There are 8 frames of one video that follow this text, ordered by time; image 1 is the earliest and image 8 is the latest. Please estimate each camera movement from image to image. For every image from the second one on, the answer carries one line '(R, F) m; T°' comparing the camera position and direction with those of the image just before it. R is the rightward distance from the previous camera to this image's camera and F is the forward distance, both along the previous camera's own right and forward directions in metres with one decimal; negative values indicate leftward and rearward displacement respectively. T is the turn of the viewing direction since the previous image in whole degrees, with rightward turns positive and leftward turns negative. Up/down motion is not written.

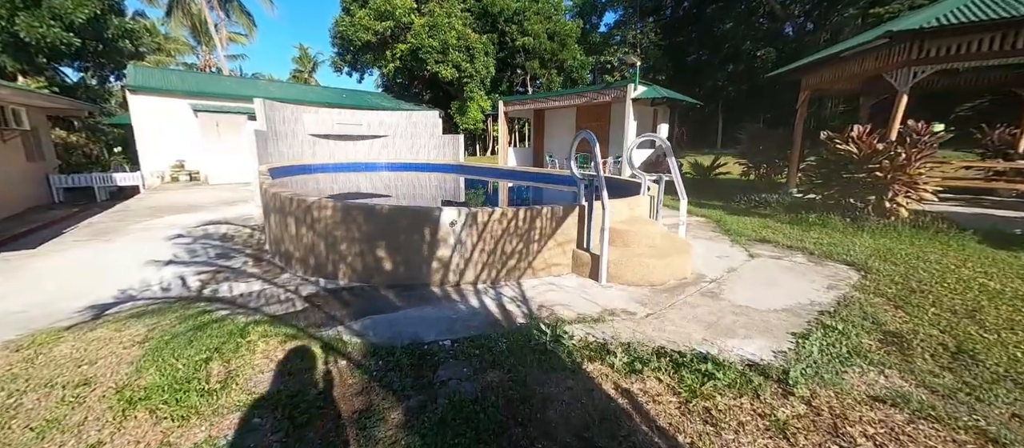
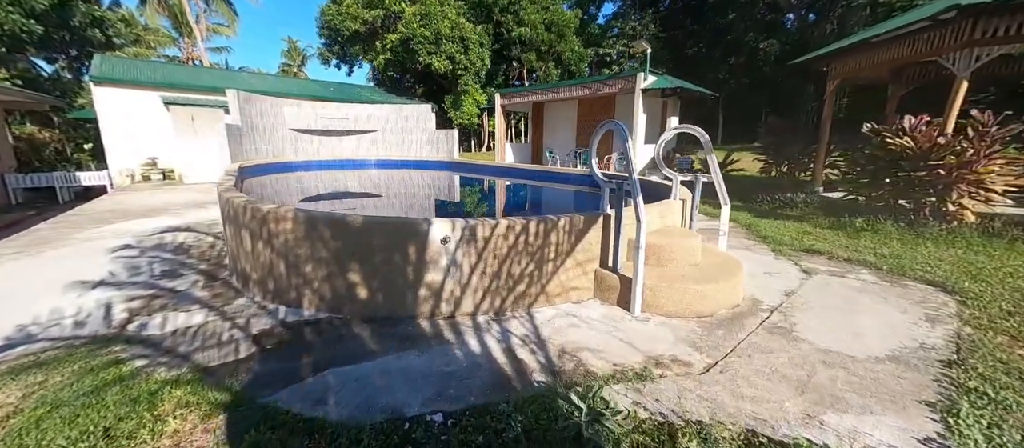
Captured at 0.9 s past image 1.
(-0.1, +0.6) m; +1°
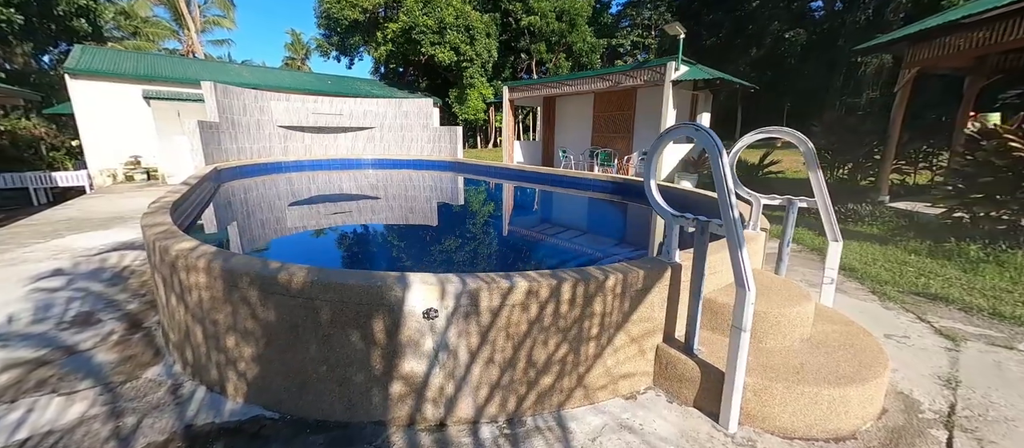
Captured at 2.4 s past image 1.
(-0.1, +0.8) m; -1°
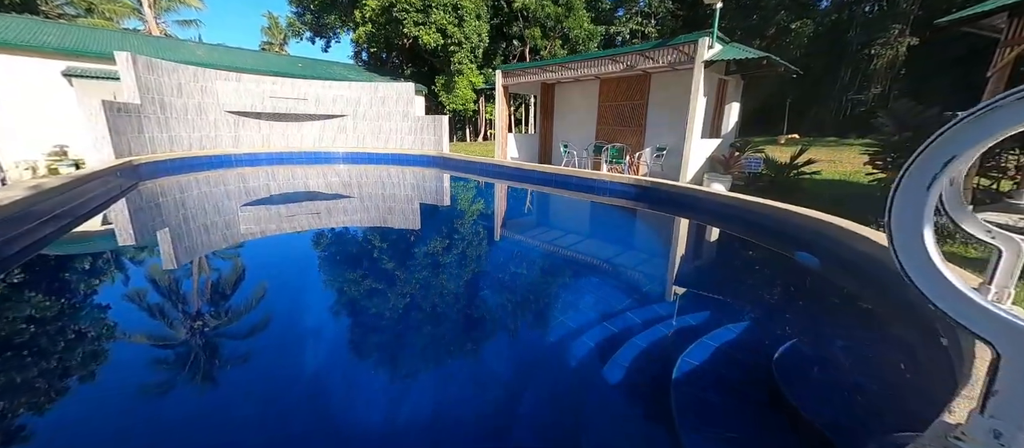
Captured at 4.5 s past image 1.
(-0.1, +1.0) m; +2°
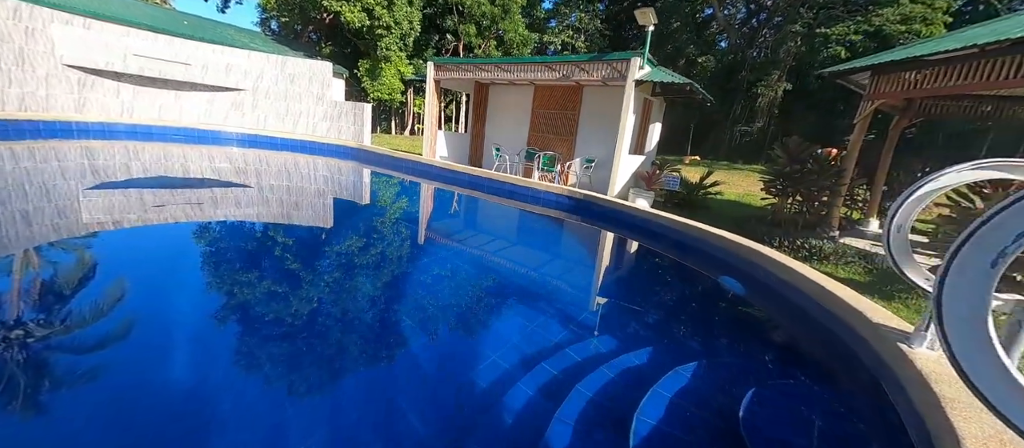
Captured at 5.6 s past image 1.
(-0.1, +0.5) m; +11°
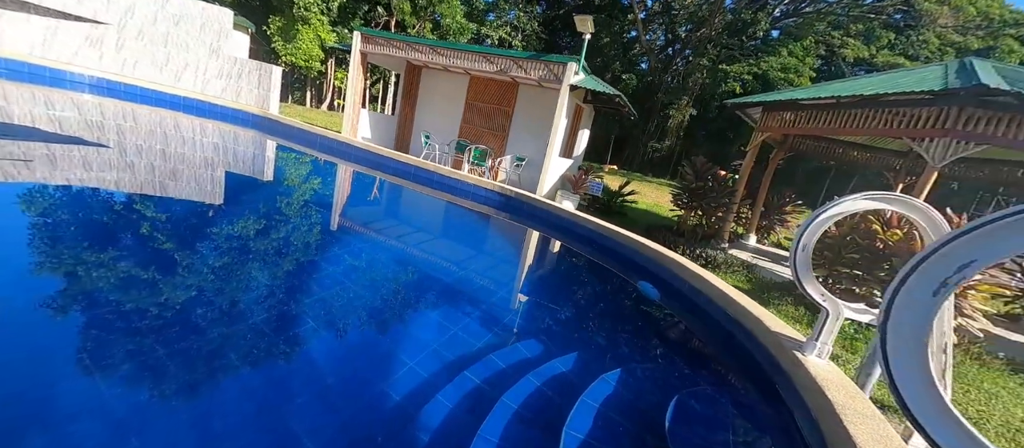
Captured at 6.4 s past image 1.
(-0.1, +0.3) m; +11°
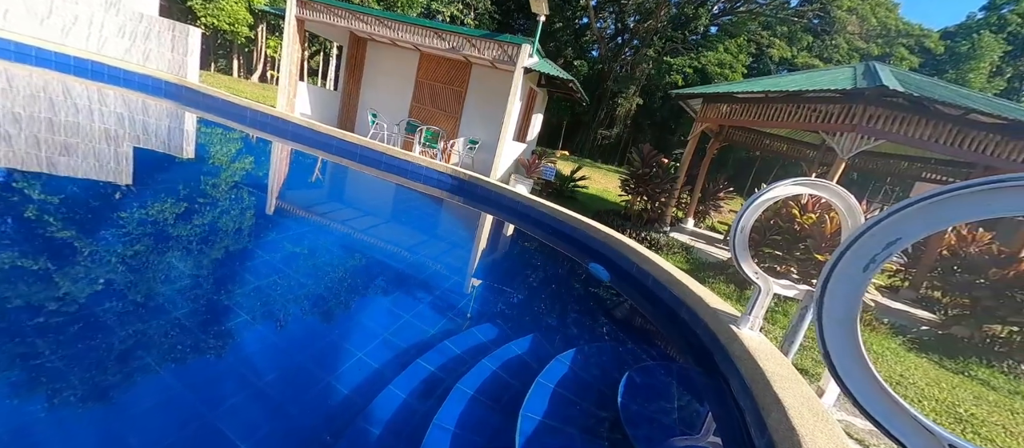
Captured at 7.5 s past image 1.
(0.0, +0.1) m; +7°
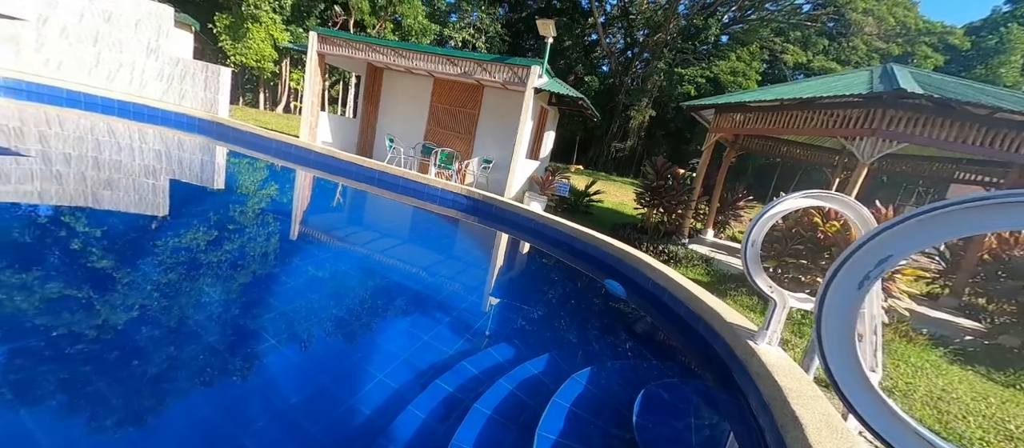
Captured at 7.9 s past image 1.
(0.0, -0.1) m; -2°
